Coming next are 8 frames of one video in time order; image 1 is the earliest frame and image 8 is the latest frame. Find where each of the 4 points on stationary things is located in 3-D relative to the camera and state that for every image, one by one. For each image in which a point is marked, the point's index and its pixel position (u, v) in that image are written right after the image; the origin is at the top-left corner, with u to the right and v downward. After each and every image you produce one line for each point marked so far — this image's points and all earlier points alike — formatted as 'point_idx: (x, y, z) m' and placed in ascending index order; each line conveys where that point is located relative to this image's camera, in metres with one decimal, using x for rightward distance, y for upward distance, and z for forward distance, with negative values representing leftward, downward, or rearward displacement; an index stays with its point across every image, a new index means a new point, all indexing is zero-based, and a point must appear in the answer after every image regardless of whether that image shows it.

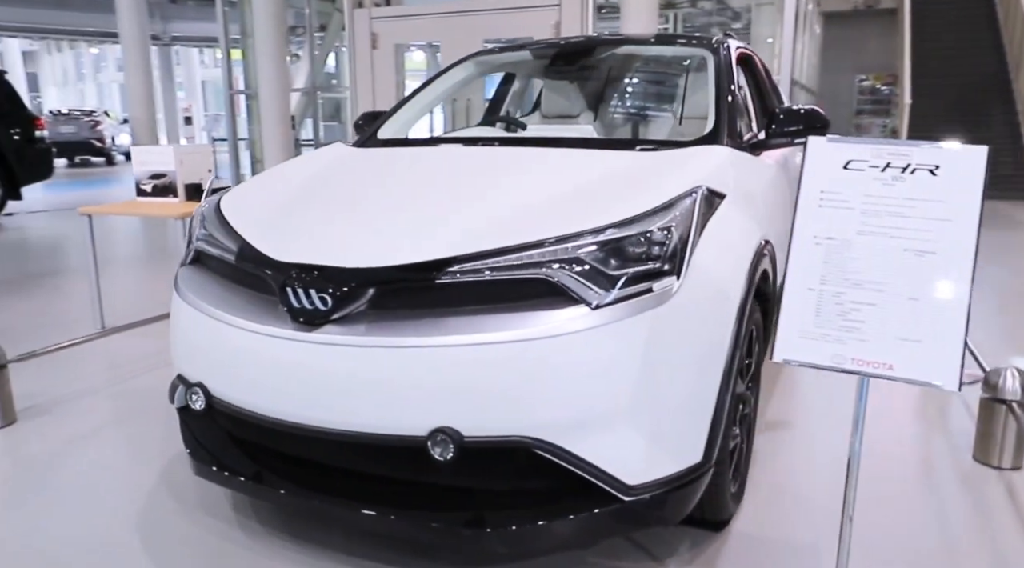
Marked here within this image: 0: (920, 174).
0: (+0.6, +0.2, +1.2) m
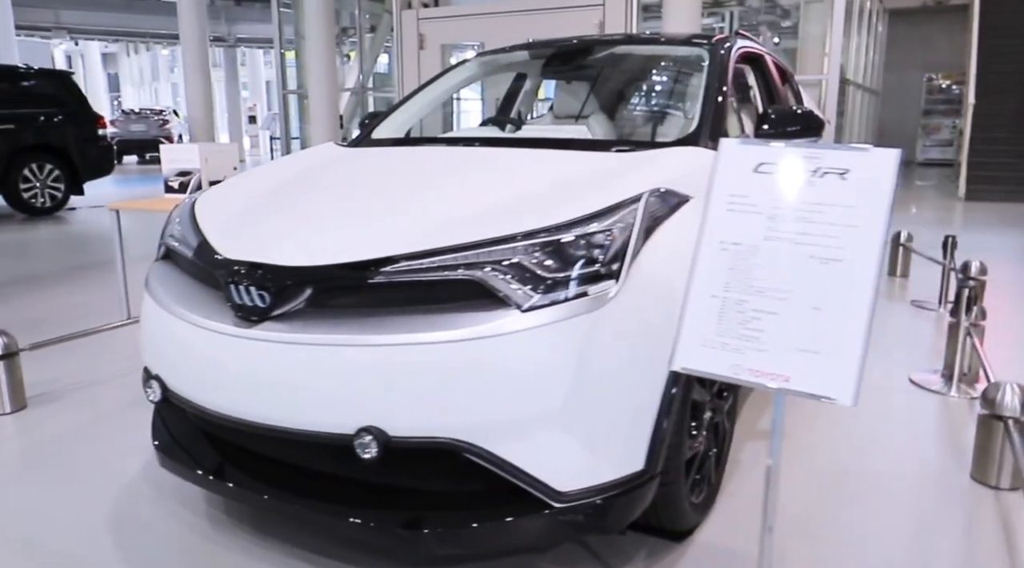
0: (+0.5, +0.2, +1.1) m
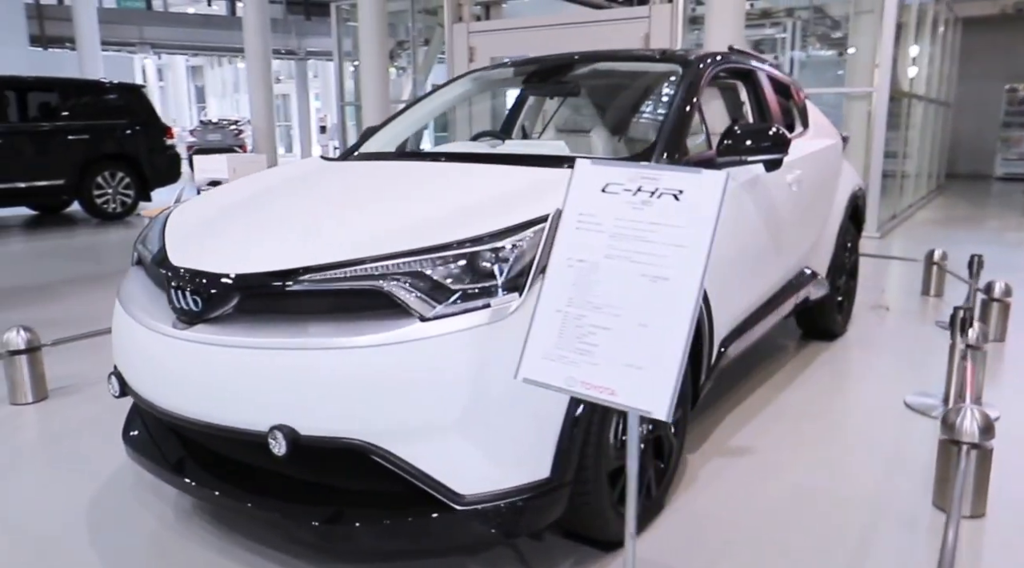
0: (+0.2, +0.1, +1.2) m
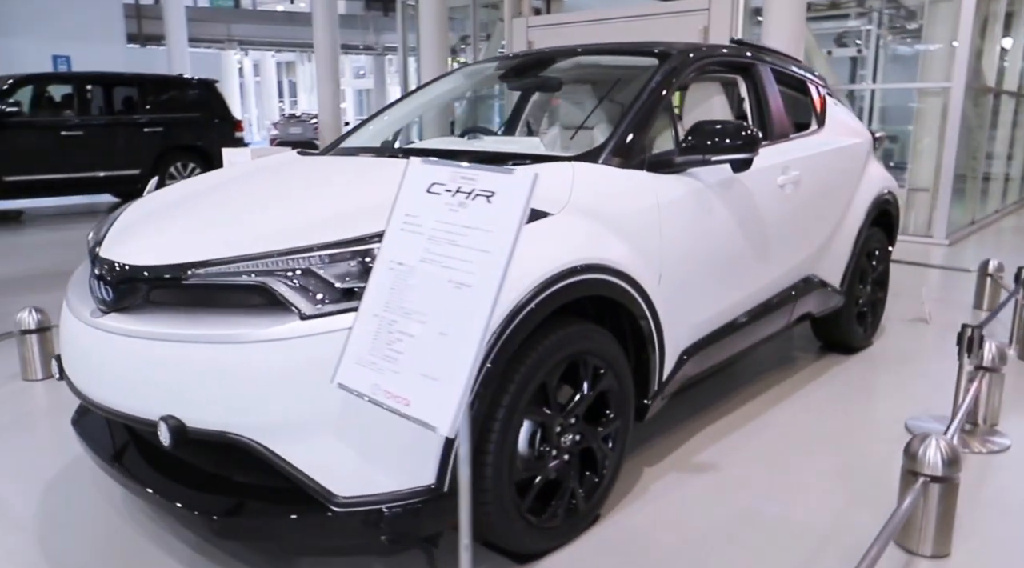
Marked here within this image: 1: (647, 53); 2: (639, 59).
0: (0.0, +0.1, +1.1) m
1: (+0.5, +0.8, +2.7) m
2: (+0.4, +0.8, +2.7) m
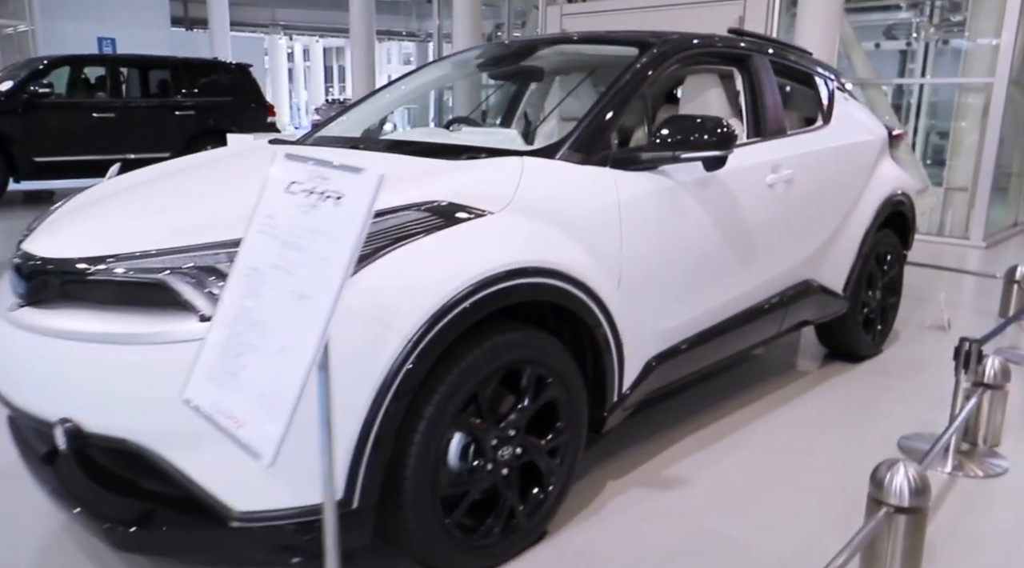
0: (-0.2, +0.1, +1.0) m
1: (+0.4, +0.8, +2.6) m
2: (+0.4, +0.8, +2.6) m
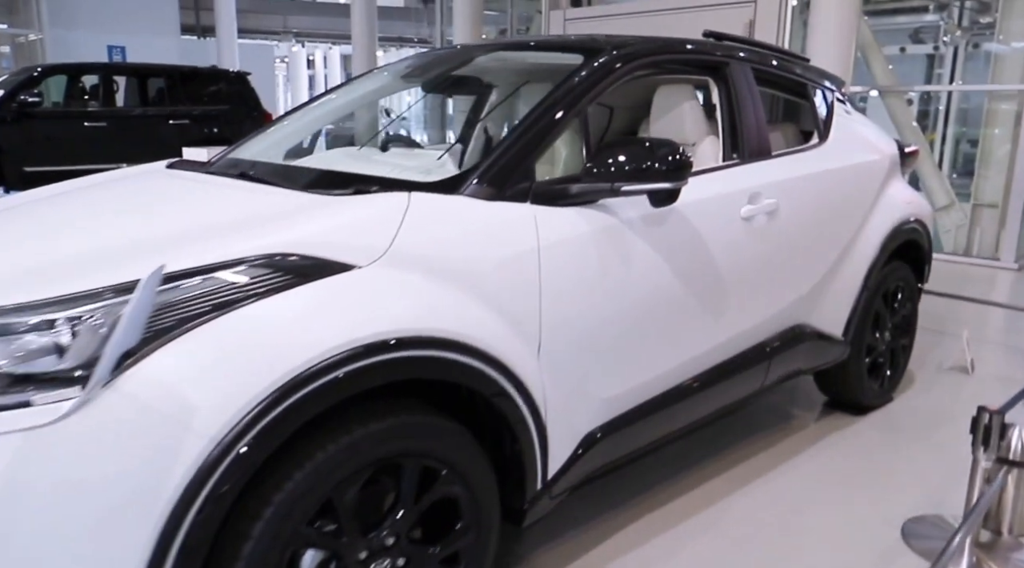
0: (-0.5, 0.0, +0.6) m
1: (+0.2, +0.7, +2.2) m
2: (+0.2, +0.6, +2.1) m
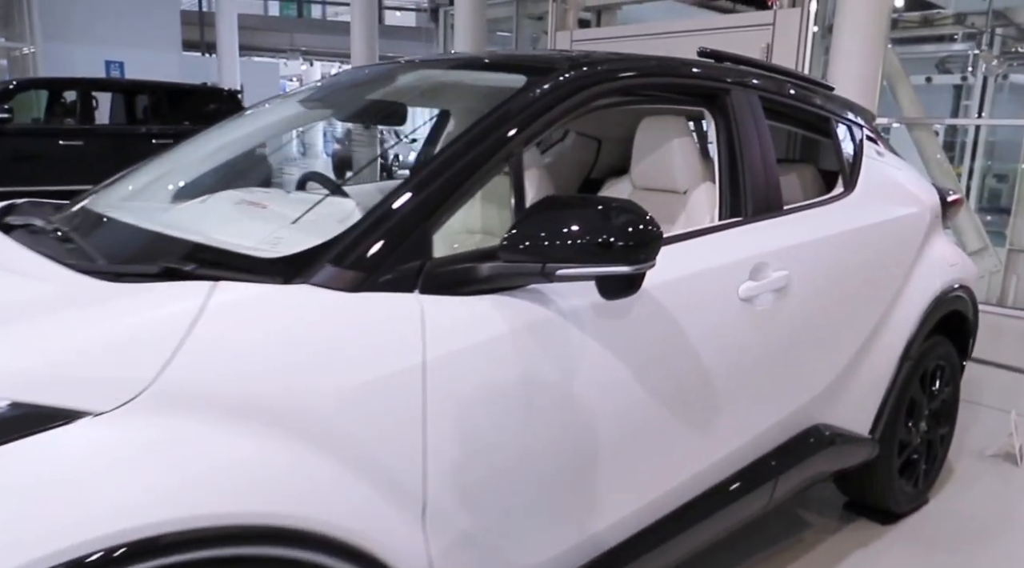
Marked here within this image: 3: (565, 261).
0: (-0.7, -0.2, +0.1) m
1: (0.0, +0.5, +1.6) m
2: (0.0, +0.4, +1.6) m
3: (+0.1, 0.0, +1.1) m
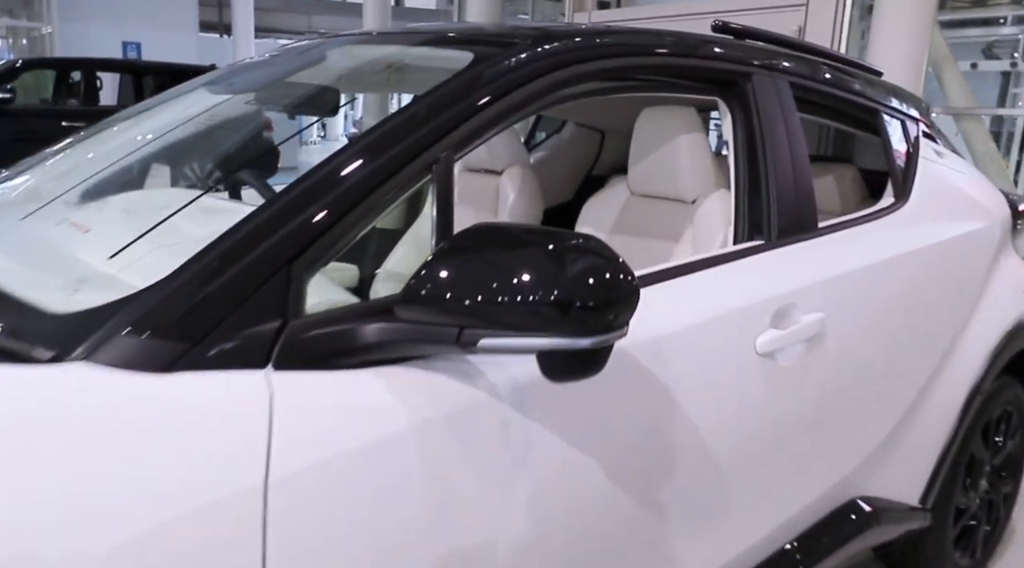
0: (-0.8, -0.2, -0.3) m
1: (0.0, +0.4, +1.2) m
2: (-0.1, +0.4, +1.2) m
3: (0.0, 0.0, +0.8) m
